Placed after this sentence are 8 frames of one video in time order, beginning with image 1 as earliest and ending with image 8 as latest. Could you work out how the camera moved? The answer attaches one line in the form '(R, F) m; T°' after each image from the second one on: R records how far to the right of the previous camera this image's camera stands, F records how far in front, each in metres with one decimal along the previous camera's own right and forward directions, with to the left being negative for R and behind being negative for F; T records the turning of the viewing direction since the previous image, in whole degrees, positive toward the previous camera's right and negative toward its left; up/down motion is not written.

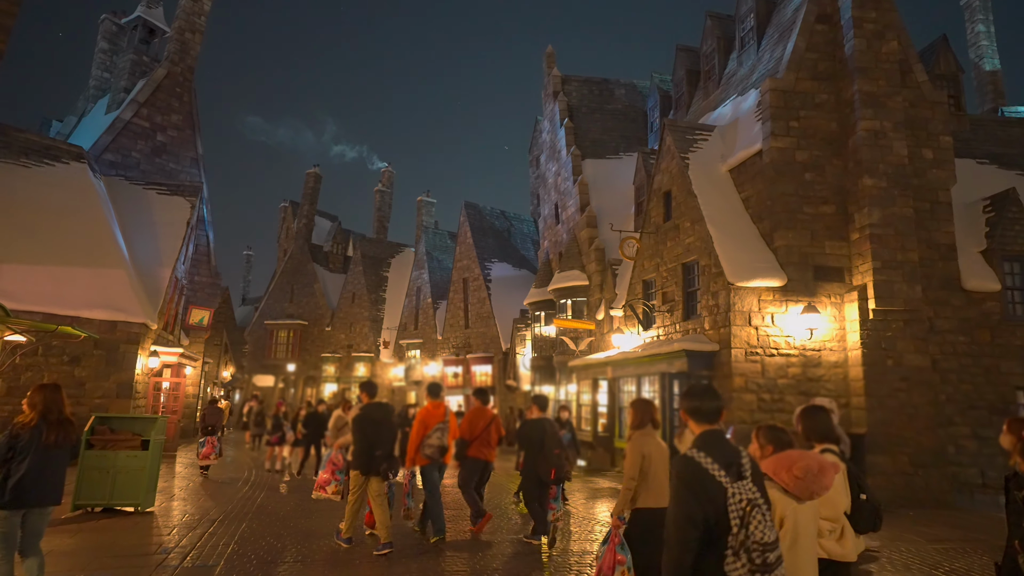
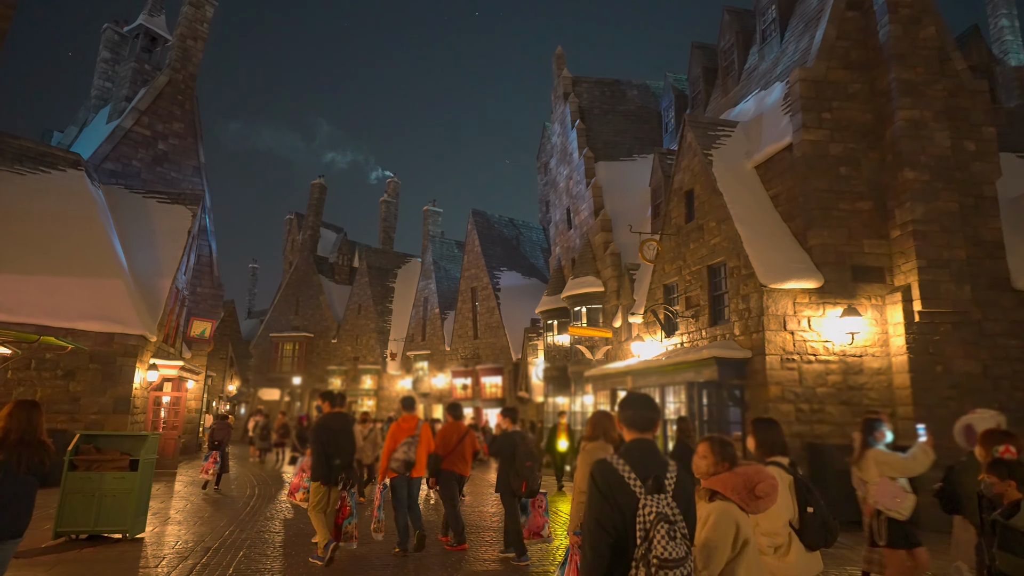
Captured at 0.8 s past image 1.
(-0.2, +0.6) m; 0°
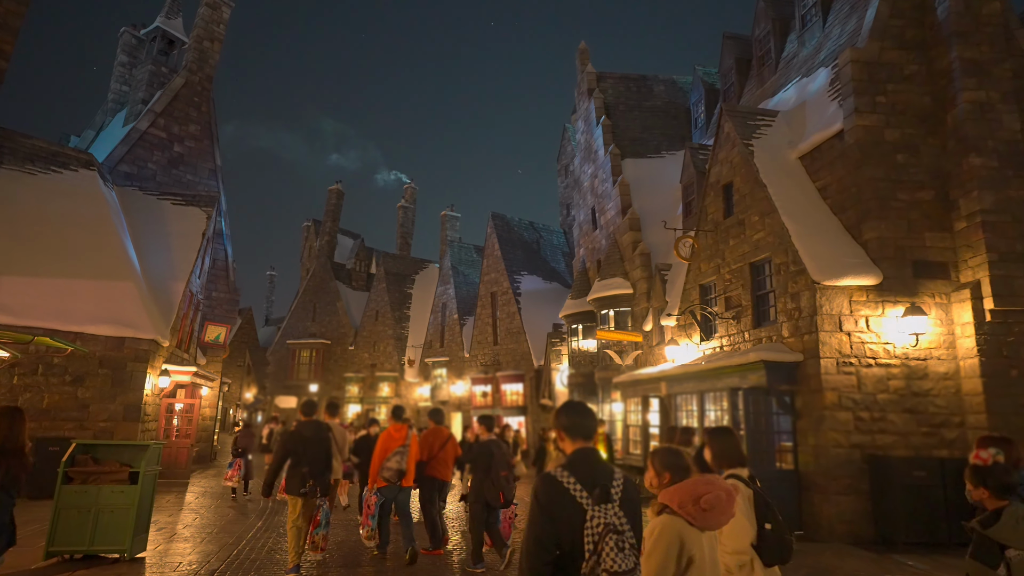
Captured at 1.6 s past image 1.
(-0.2, +0.7) m; -1°
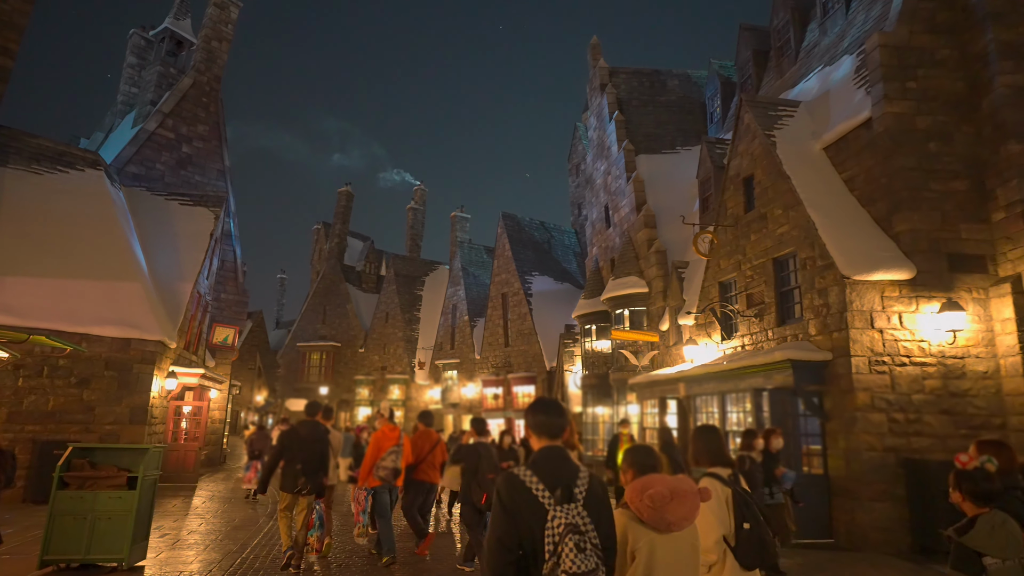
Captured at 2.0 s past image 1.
(-0.1, +0.3) m; -1°
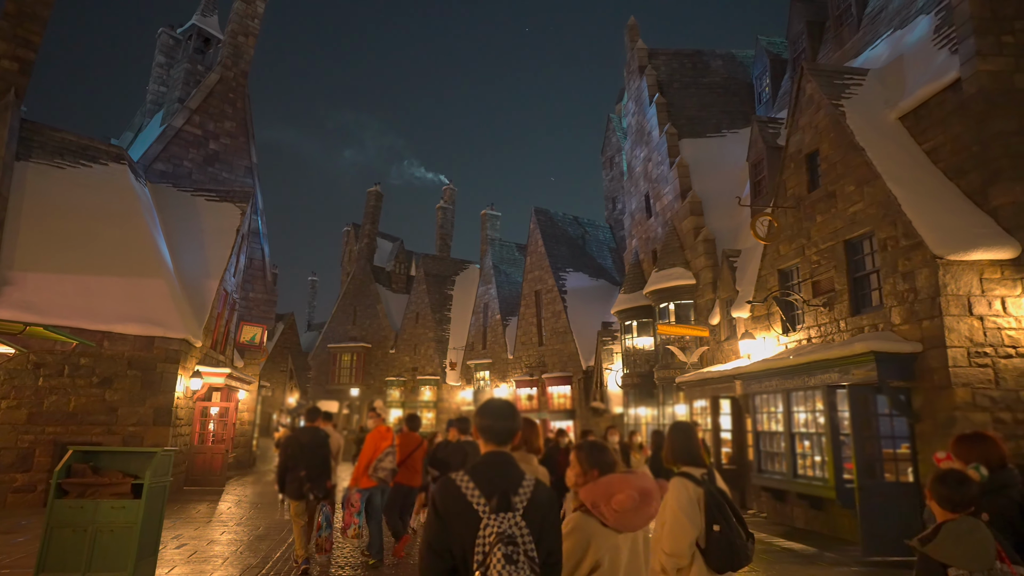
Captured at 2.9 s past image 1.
(-0.2, +0.8) m; -3°
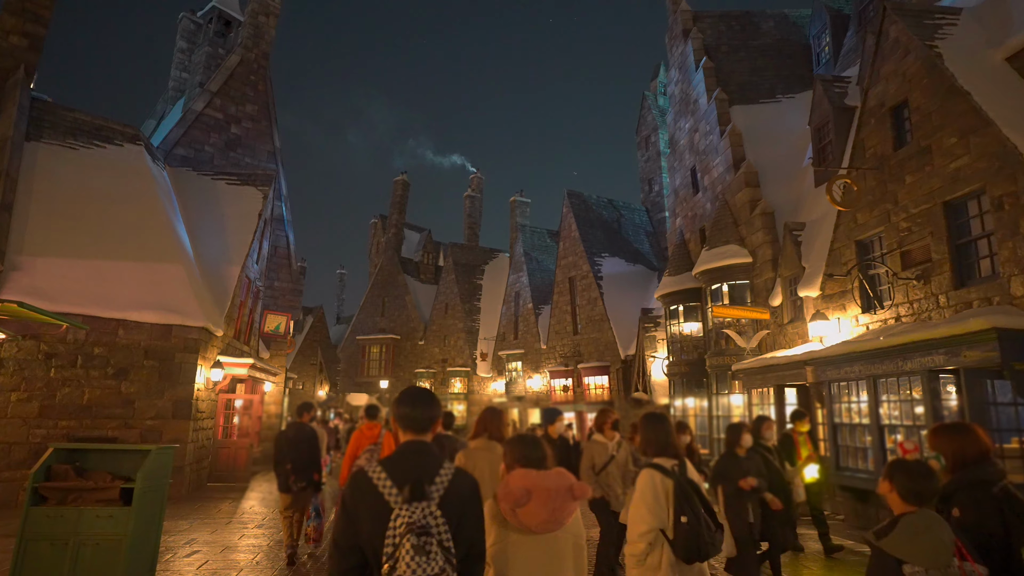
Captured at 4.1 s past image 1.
(-0.2, +1.0) m; -3°
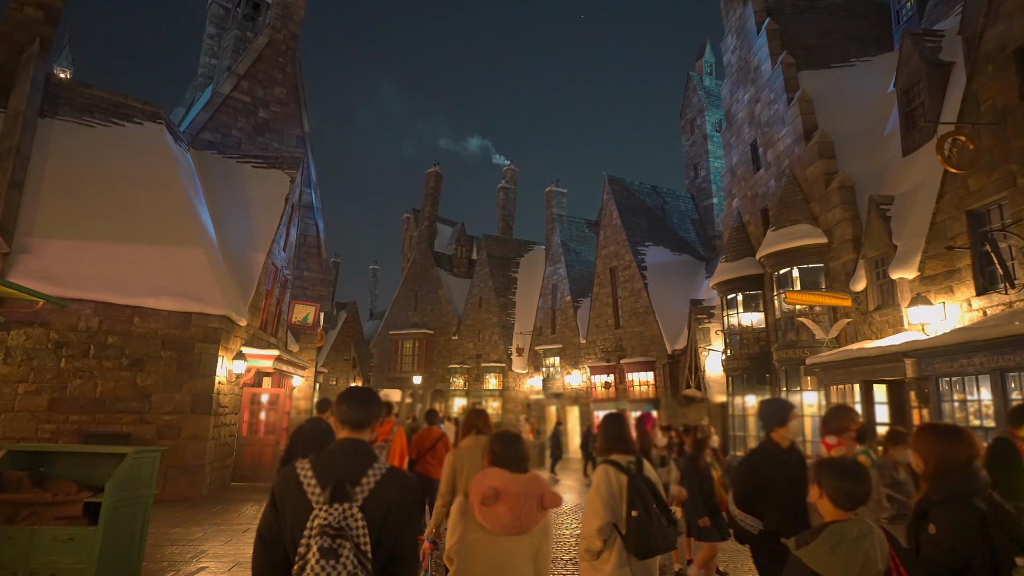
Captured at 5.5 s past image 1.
(-0.2, +1.1) m; -3°
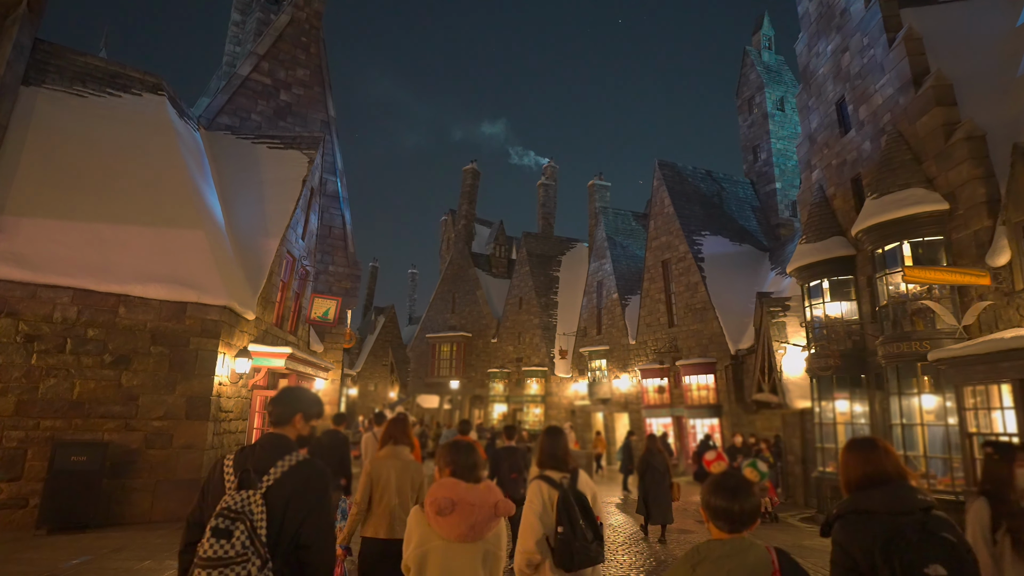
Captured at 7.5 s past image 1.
(-0.1, +1.7) m; -4°
